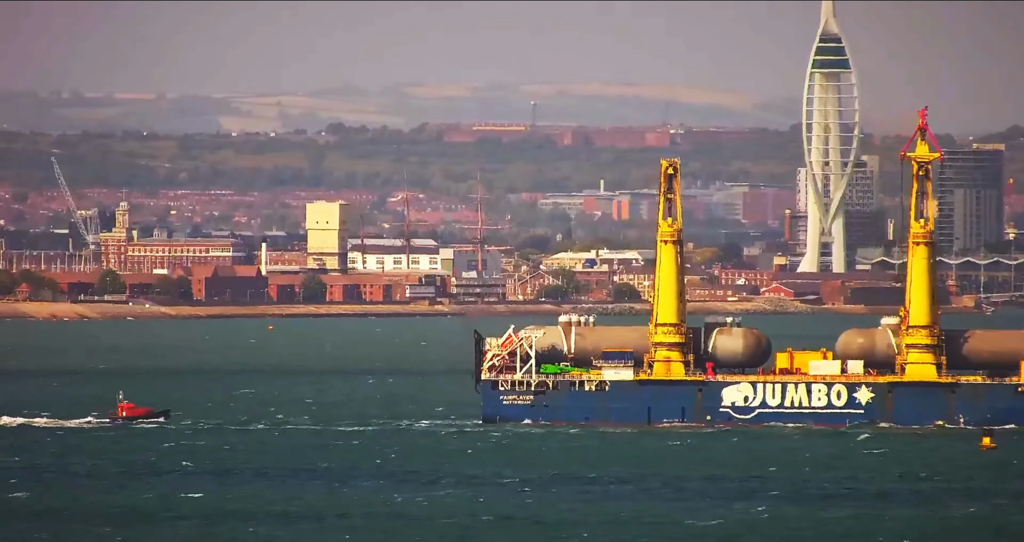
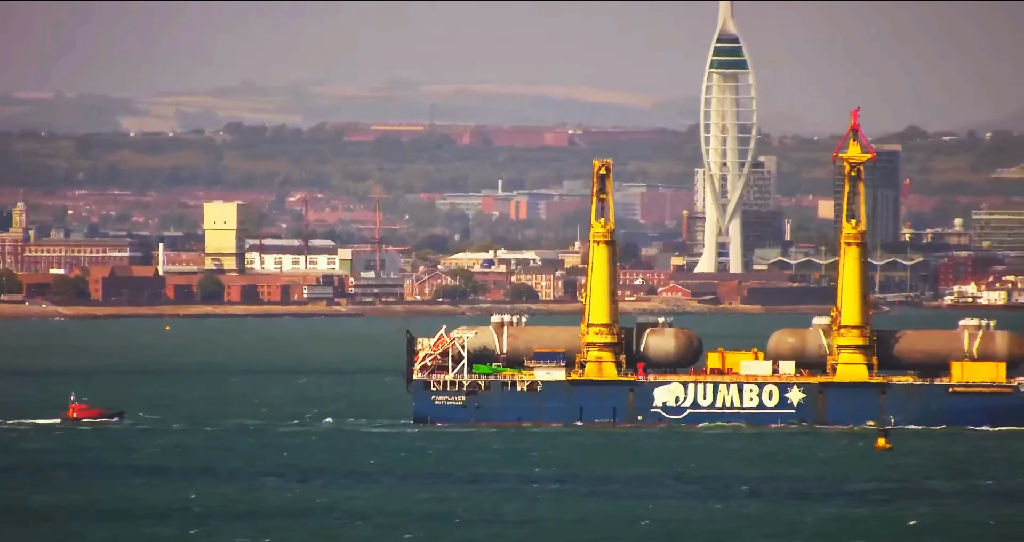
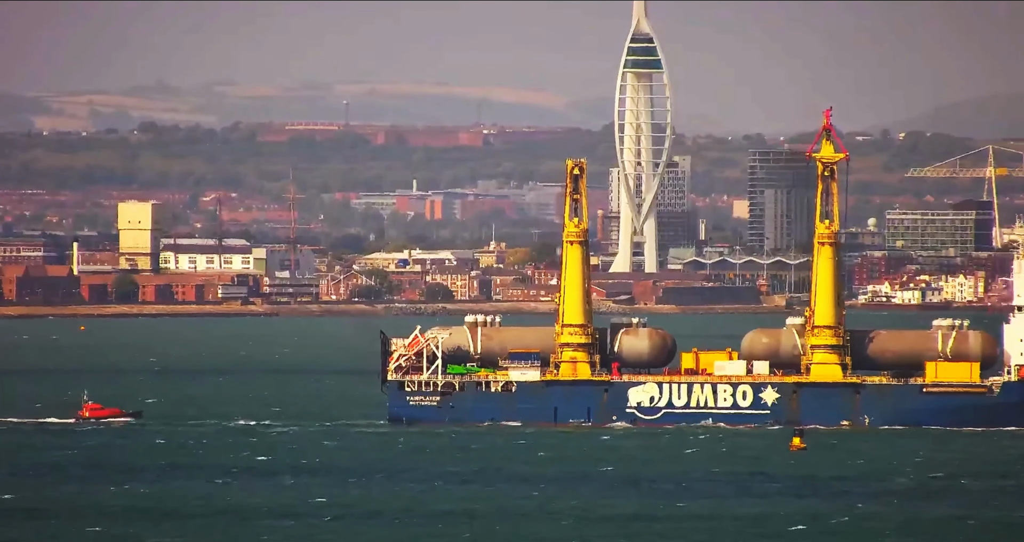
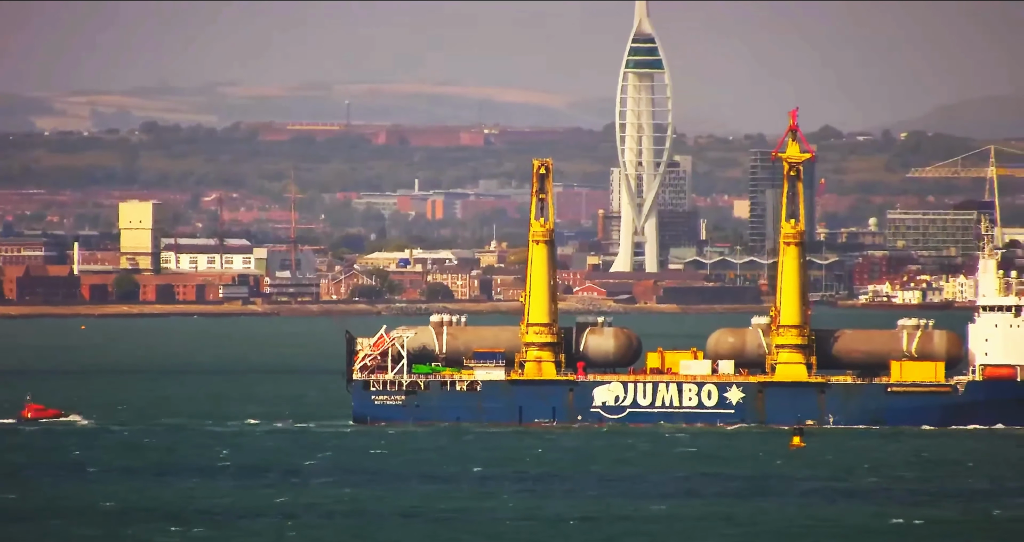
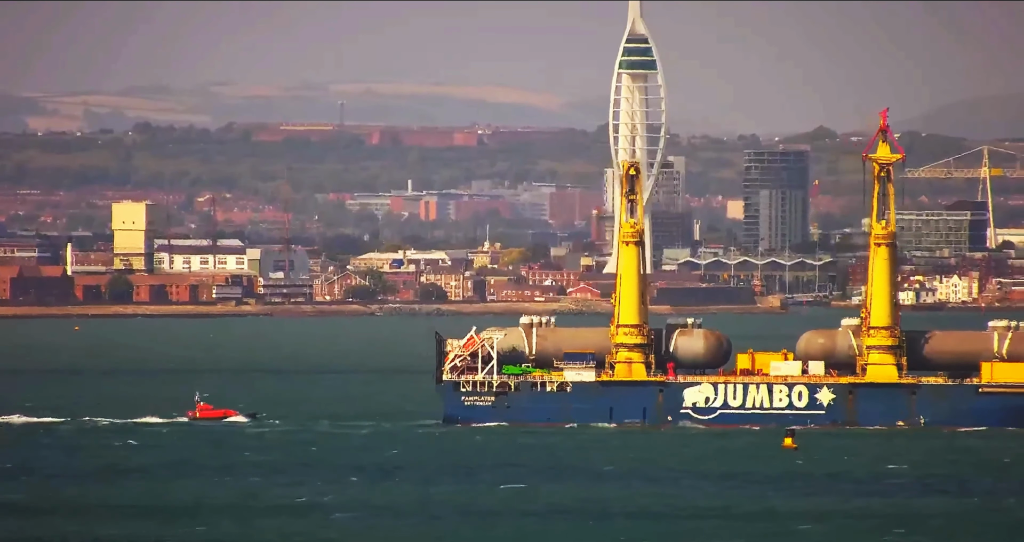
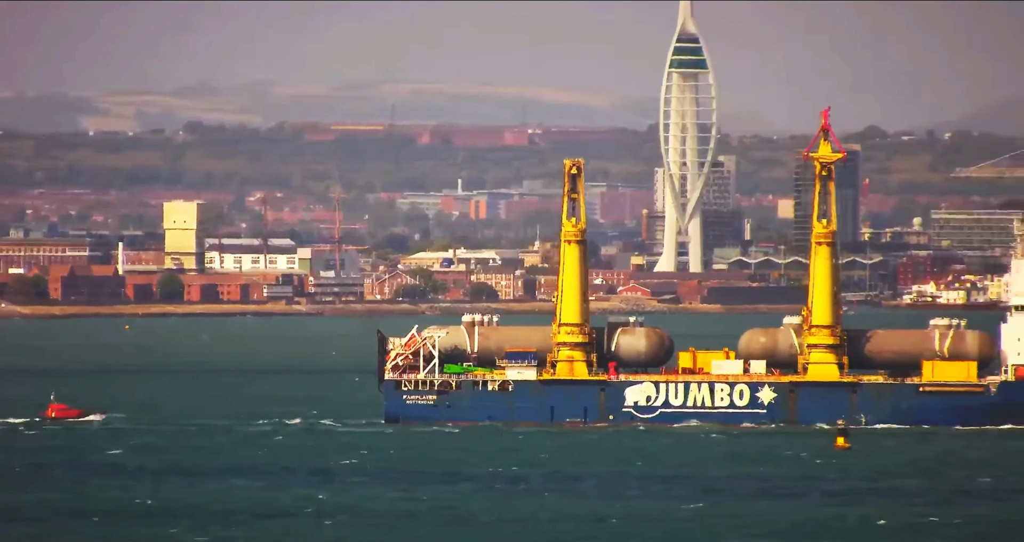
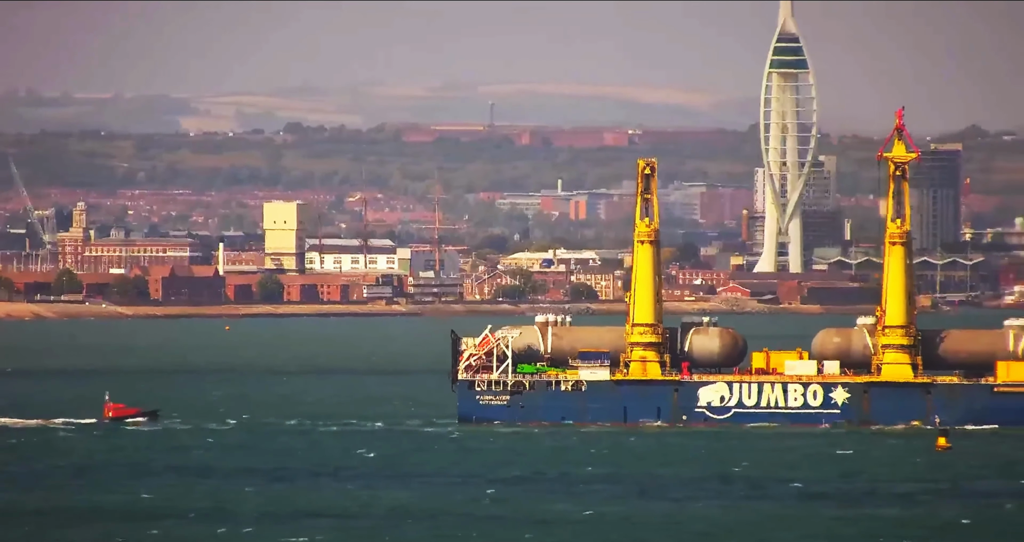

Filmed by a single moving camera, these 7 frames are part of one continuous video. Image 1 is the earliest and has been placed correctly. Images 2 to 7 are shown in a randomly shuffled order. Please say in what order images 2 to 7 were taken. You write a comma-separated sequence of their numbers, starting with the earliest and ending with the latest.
7, 2, 6, 4, 3, 5
